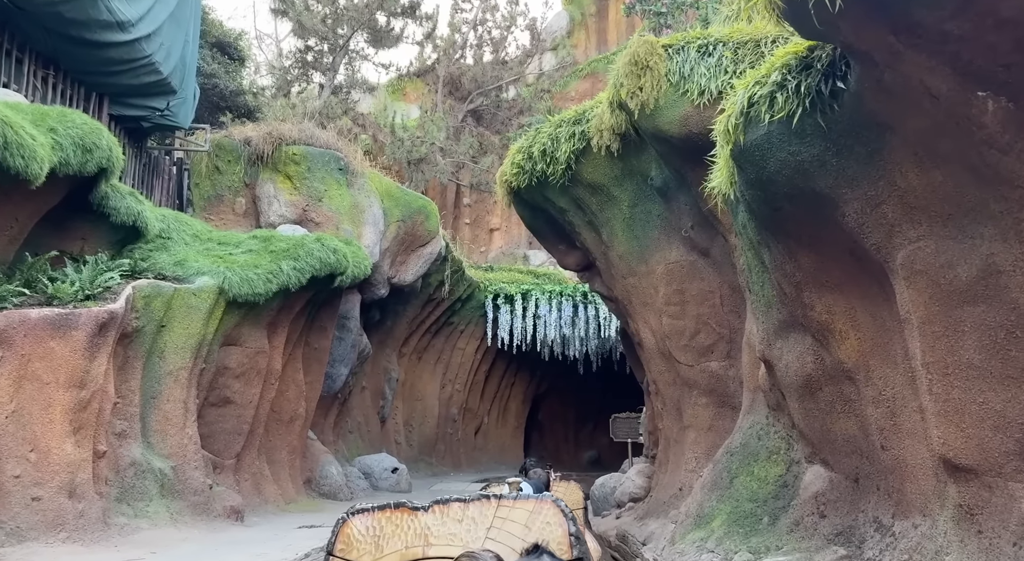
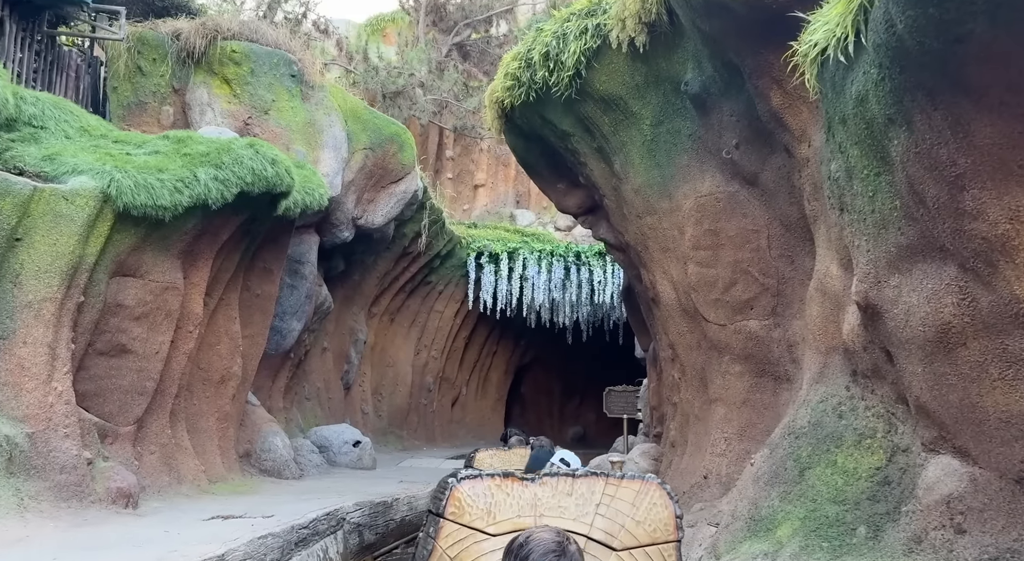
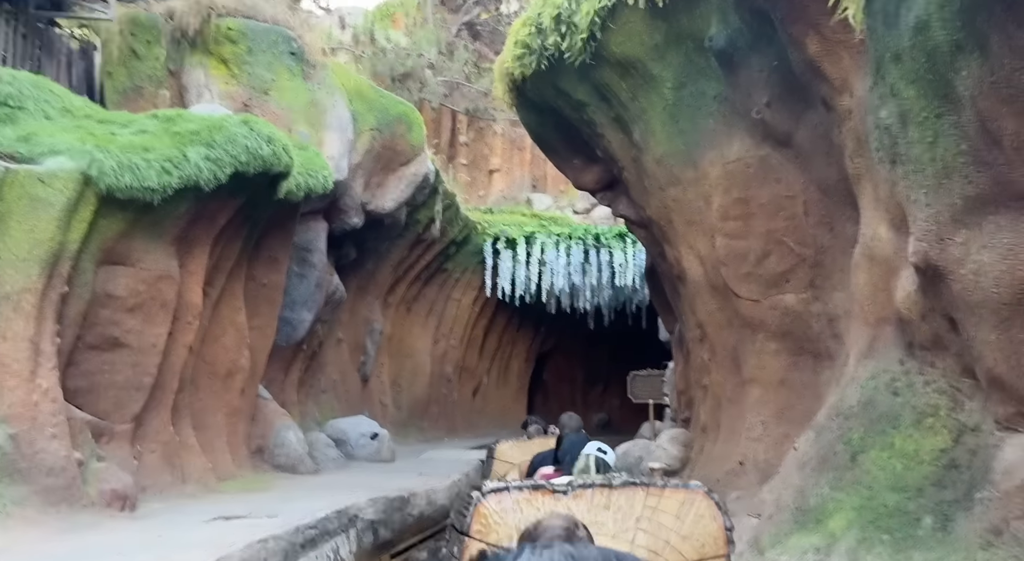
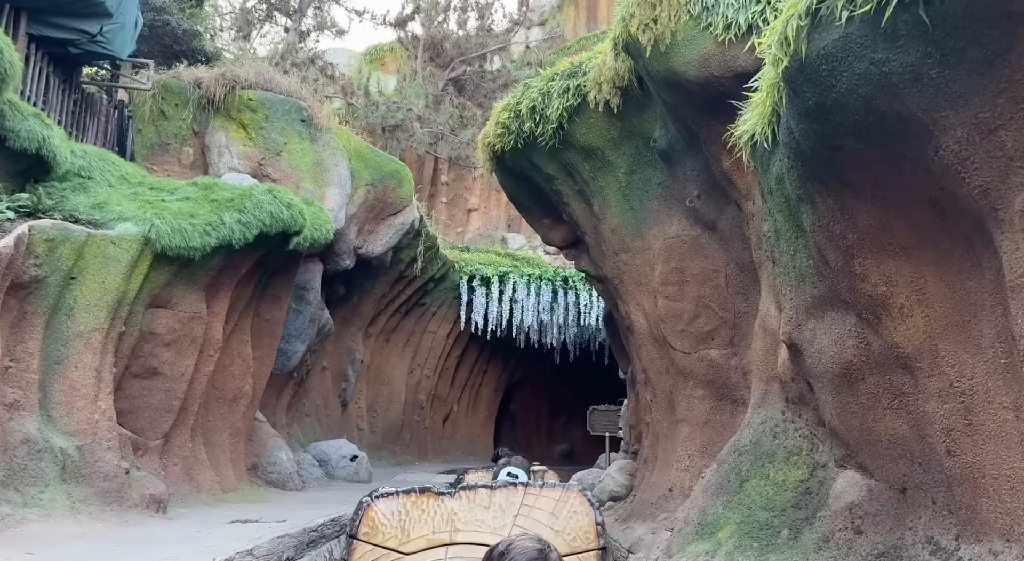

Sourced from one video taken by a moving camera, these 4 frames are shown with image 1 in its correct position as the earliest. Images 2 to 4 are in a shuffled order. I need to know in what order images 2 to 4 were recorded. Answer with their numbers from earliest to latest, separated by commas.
4, 2, 3
